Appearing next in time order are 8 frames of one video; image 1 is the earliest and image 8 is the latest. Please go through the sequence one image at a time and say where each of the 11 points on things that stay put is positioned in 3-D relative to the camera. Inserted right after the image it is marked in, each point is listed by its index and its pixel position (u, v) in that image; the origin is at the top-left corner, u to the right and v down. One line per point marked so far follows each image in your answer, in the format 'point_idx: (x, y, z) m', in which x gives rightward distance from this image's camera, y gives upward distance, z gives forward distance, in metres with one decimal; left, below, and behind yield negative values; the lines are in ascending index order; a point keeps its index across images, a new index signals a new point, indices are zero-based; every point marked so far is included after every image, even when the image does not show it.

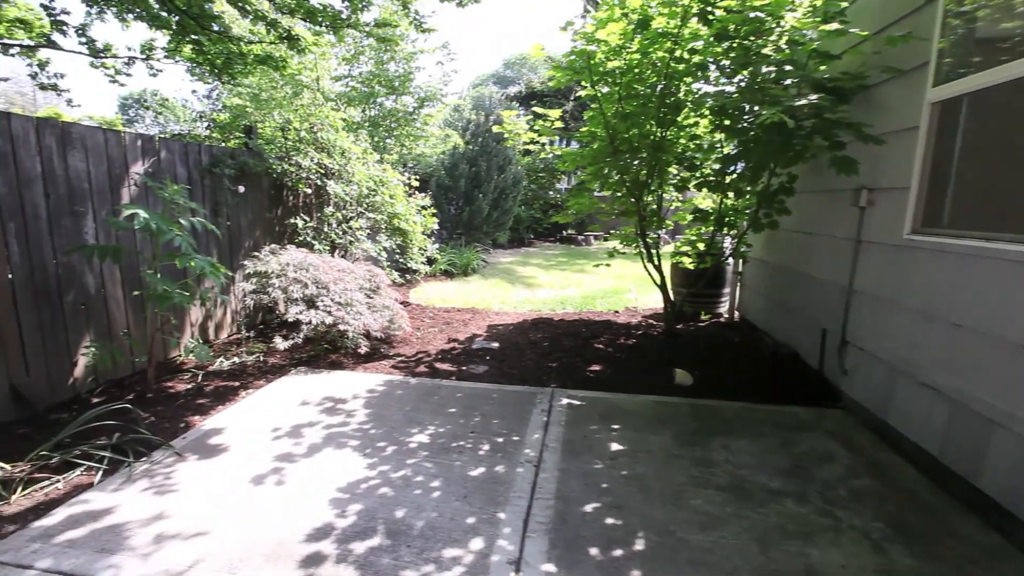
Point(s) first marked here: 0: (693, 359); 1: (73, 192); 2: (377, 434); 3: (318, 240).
0: (+1.5, -0.6, +4.1) m
1: (-2.8, +0.6, +3.3) m
2: (-0.8, -0.8, +2.8) m
3: (-2.2, +0.5, +5.6) m
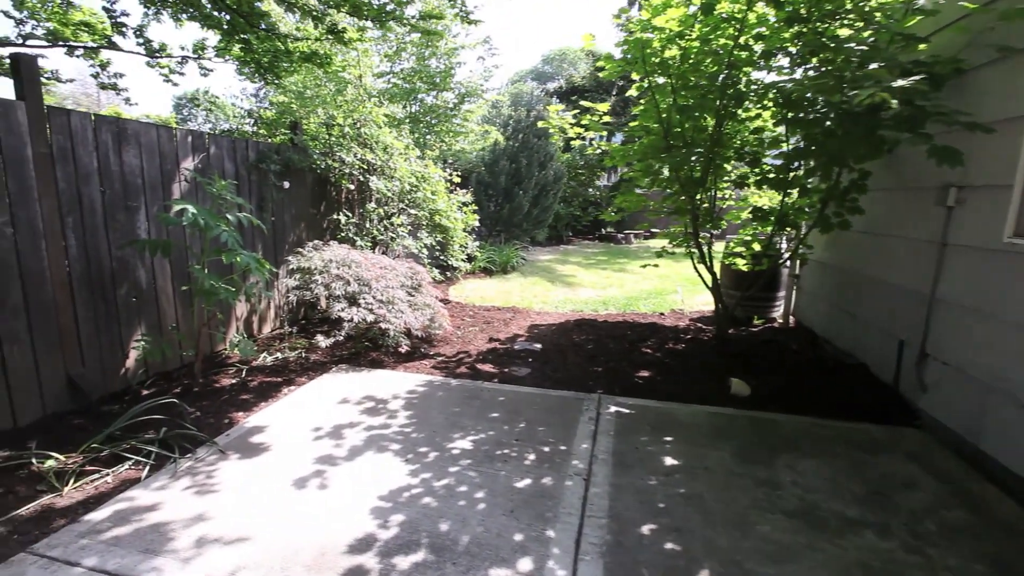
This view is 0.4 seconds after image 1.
0: (+1.8, -0.6, +3.8) m
1: (-2.5, +0.7, +3.3) m
2: (-0.5, -0.8, +2.7) m
3: (-1.7, +0.6, +5.6) m
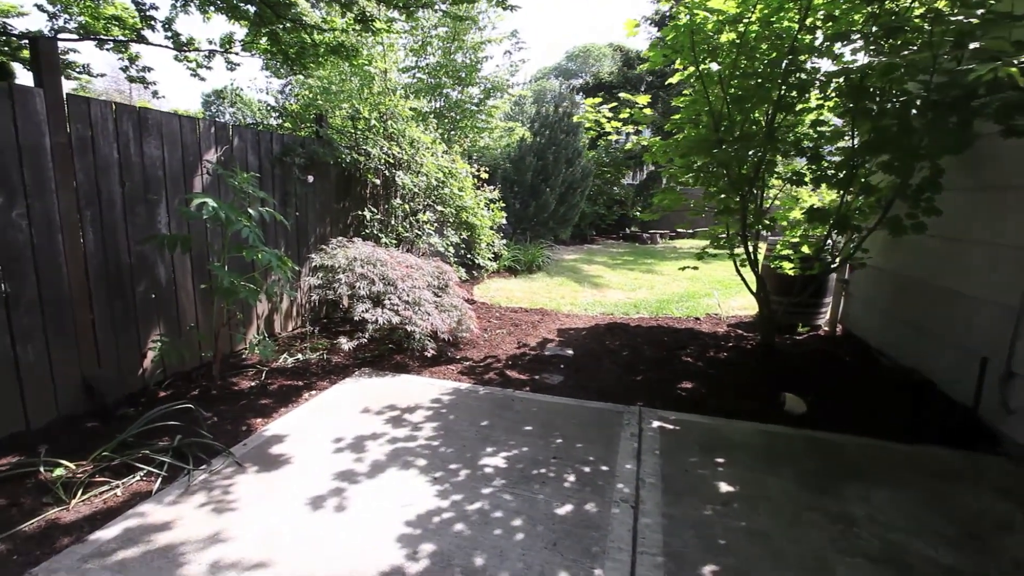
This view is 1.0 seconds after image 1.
0: (+2.0, -0.6, +3.5) m
1: (-2.3, +0.7, +3.2) m
2: (-0.3, -0.8, +2.5) m
3: (-1.4, +0.6, +5.4) m
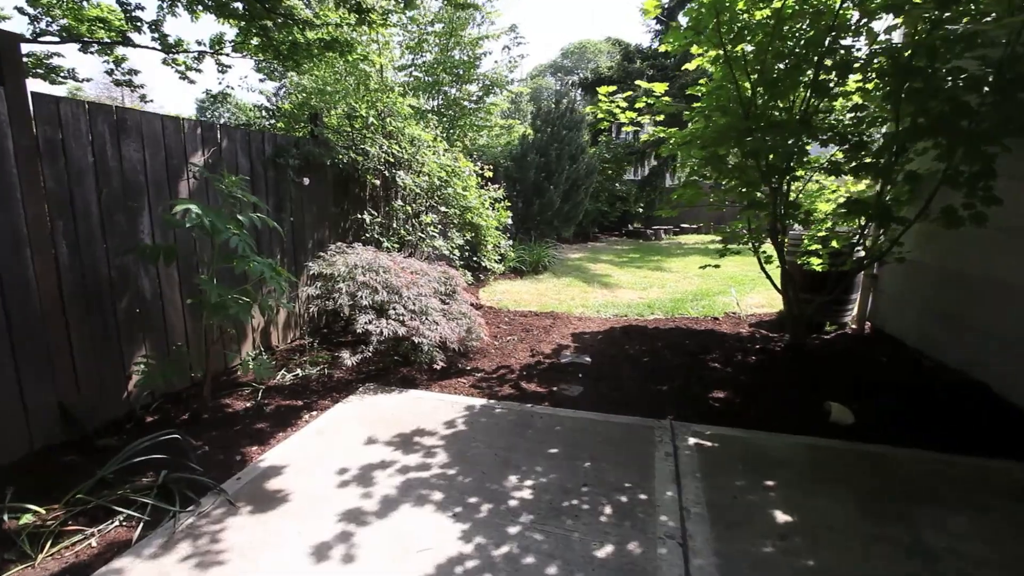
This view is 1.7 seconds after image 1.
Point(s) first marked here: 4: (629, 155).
0: (+2.1, -0.6, +3.3) m
1: (-2.2, +0.6, +2.9) m
2: (-0.2, -0.9, +2.2) m
3: (-1.3, +0.5, +5.1) m
4: (+3.4, +3.9, +14.8) m
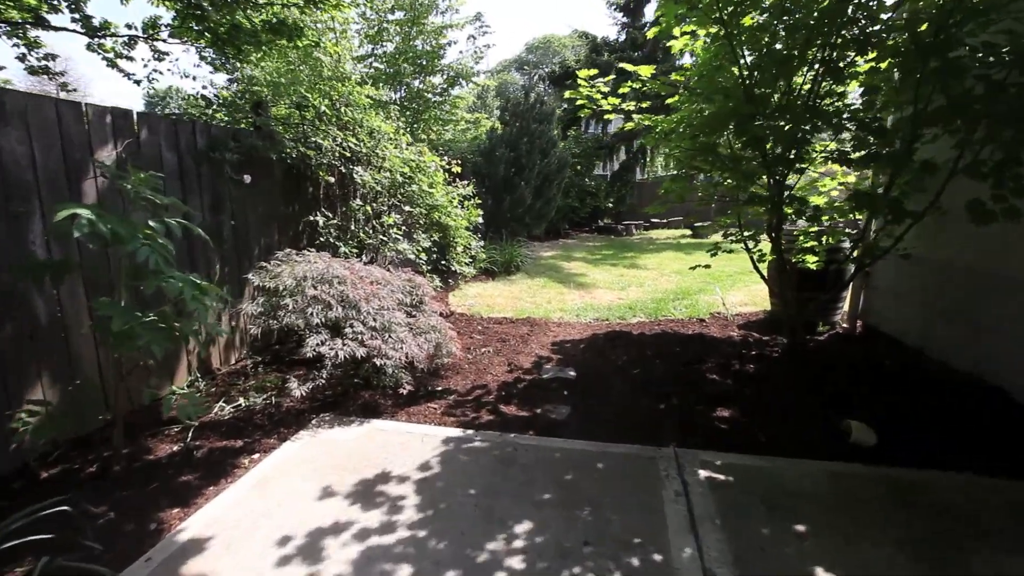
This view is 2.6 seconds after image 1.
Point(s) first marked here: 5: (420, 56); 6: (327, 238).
0: (+2.0, -0.6, +3.0) m
1: (-2.3, +0.5, +2.3) m
2: (-0.3, -0.9, +1.8) m
3: (-1.6, +0.4, +4.6) m
4: (+2.5, +4.0, +14.5) m
5: (-1.6, +4.0, +8.7) m
6: (-1.7, +0.5, +4.5) m
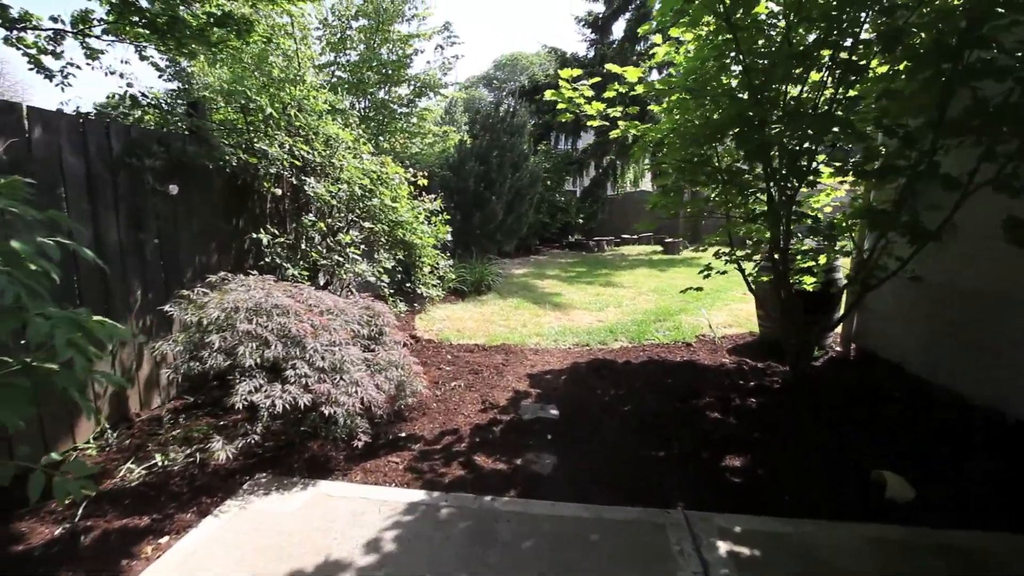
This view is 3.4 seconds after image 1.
0: (+1.9, -0.8, +2.6) m
1: (-2.4, +0.3, +1.8) m
2: (-0.3, -1.1, +1.3) m
3: (-1.8, +0.2, +4.1) m
4: (+1.6, +3.5, +14.3) m
5: (-2.1, +3.7, +8.3) m
6: (-1.9, +0.2, +4.0) m
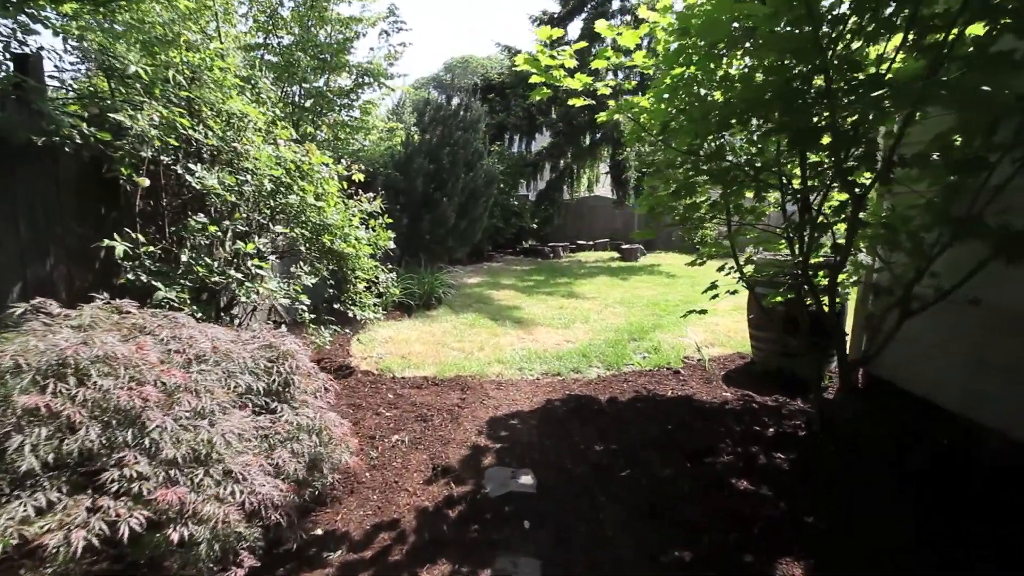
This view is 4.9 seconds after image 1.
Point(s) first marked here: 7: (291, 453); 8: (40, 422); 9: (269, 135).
0: (+1.8, -0.9, +2.0) m
1: (-2.5, +0.2, +0.7) m
2: (-0.3, -1.2, +0.5) m
3: (-2.0, +0.1, +3.1) m
4: (+0.3, +3.3, +13.6) m
5: (-2.8, +3.5, +7.2) m
6: (-2.1, +0.1, +3.0) m
7: (-0.9, -0.6, +1.9) m
8: (-1.4, -0.4, +1.5) m
9: (-1.7, +1.1, +3.5) m
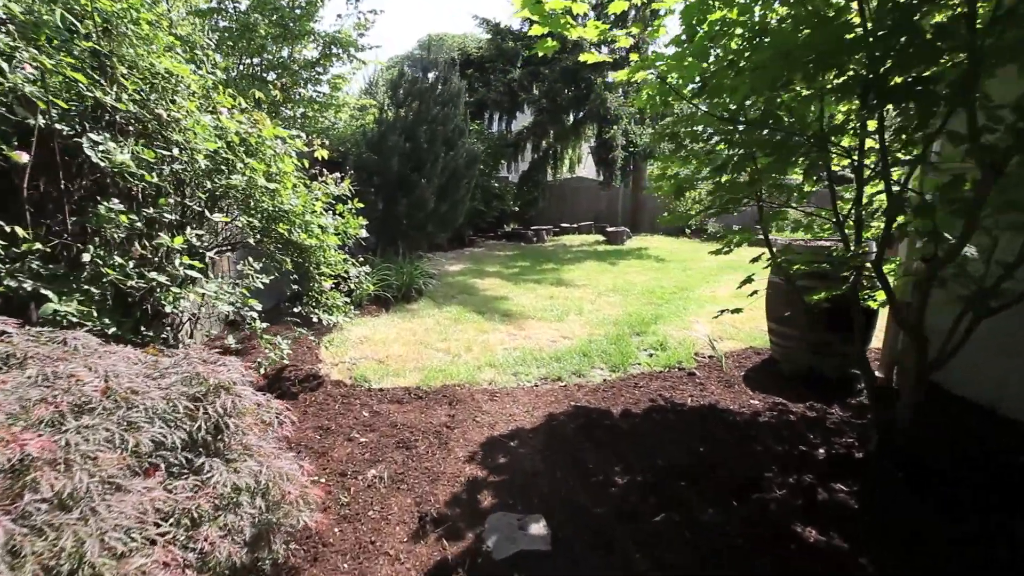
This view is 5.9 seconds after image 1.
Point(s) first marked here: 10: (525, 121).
0: (+1.8, -0.9, +1.6) m
1: (-2.4, +0.1, +0.1) m
2: (-0.2, -1.3, 0.0) m
3: (-2.1, +0.1, +2.5) m
4: (-0.2, +3.6, +13.0) m
5: (-3.0, +3.6, +6.5) m
6: (-2.2, +0.1, +2.4) m
7: (-0.8, -0.7, +1.4) m
8: (-1.3, -0.4, +0.9) m
9: (-1.7, +1.1, +2.8) m
10: (+0.4, +5.0, +14.9) m
